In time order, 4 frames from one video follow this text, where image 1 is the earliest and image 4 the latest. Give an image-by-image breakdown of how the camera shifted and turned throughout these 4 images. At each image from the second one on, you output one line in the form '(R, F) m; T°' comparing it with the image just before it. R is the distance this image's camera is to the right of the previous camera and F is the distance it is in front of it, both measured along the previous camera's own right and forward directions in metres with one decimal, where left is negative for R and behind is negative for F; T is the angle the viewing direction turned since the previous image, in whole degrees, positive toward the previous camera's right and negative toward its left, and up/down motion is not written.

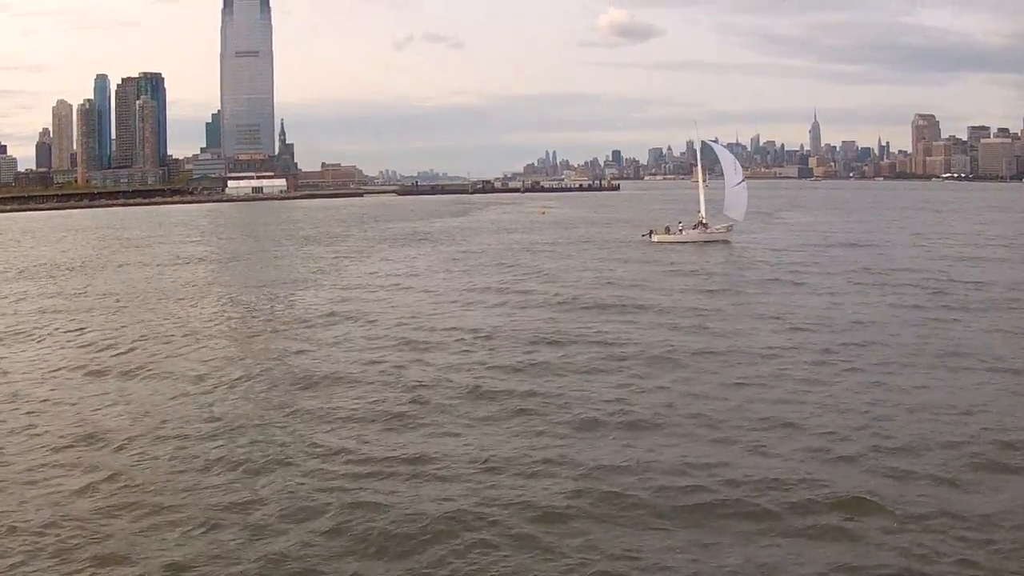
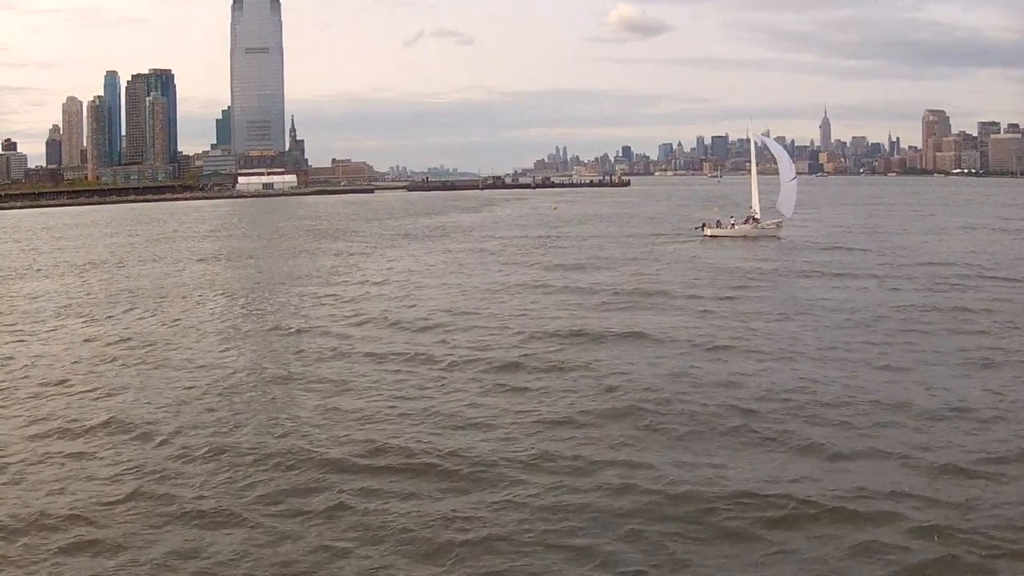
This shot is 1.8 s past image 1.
(-0.6, +0.3) m; -1°
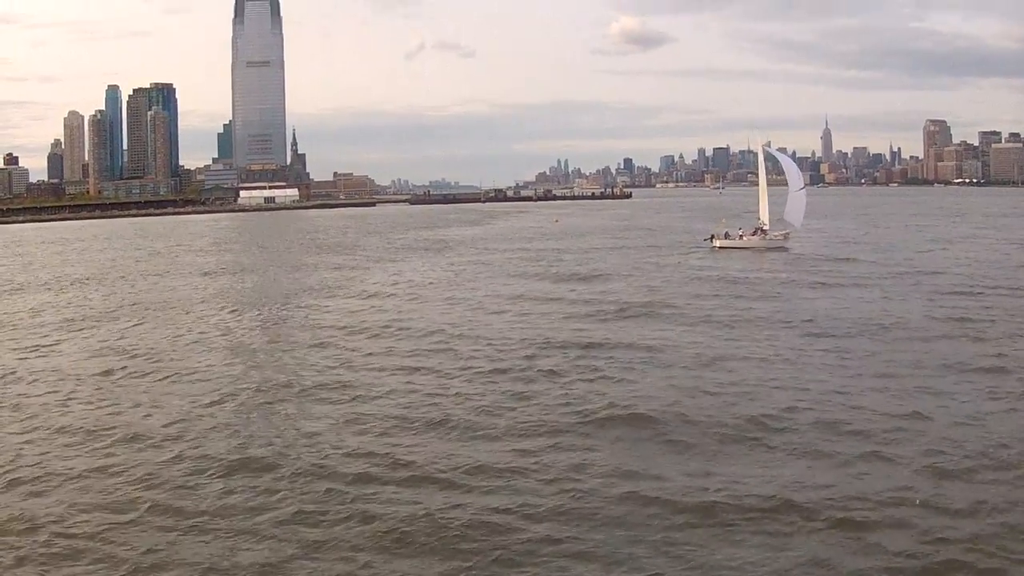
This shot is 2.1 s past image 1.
(+0.1, +1.0) m; 0°
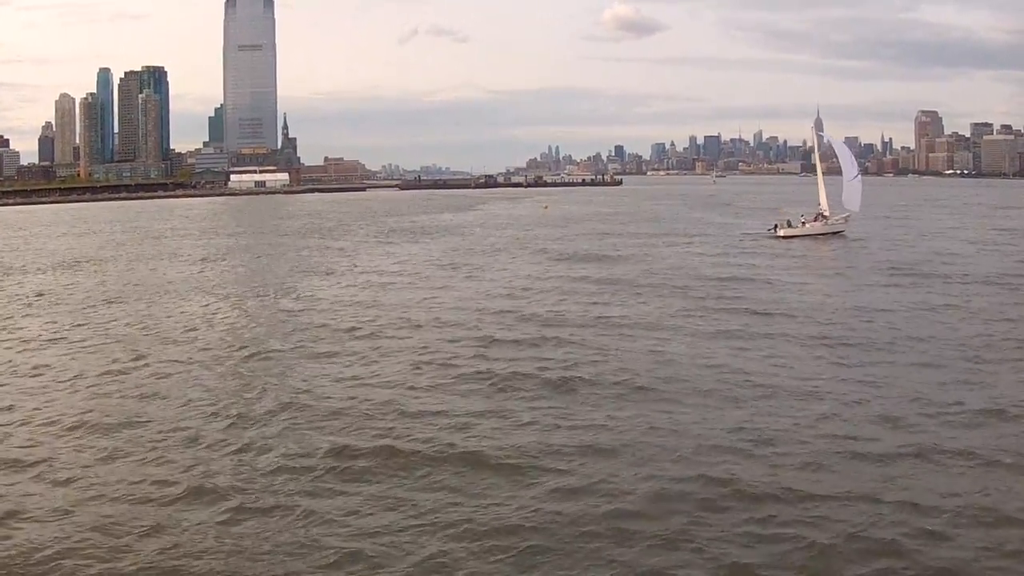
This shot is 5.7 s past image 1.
(-1.1, +0.8) m; 0°
